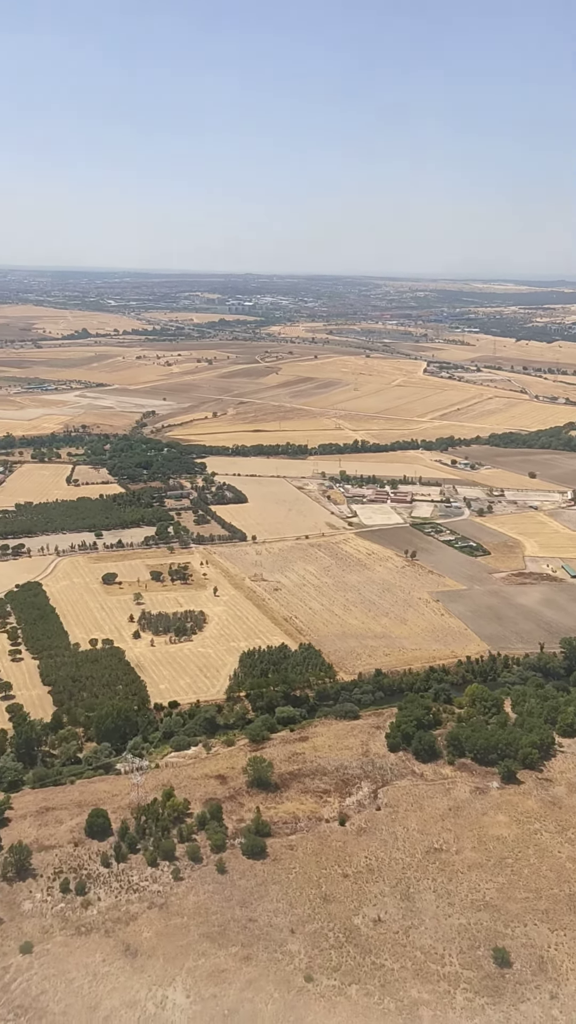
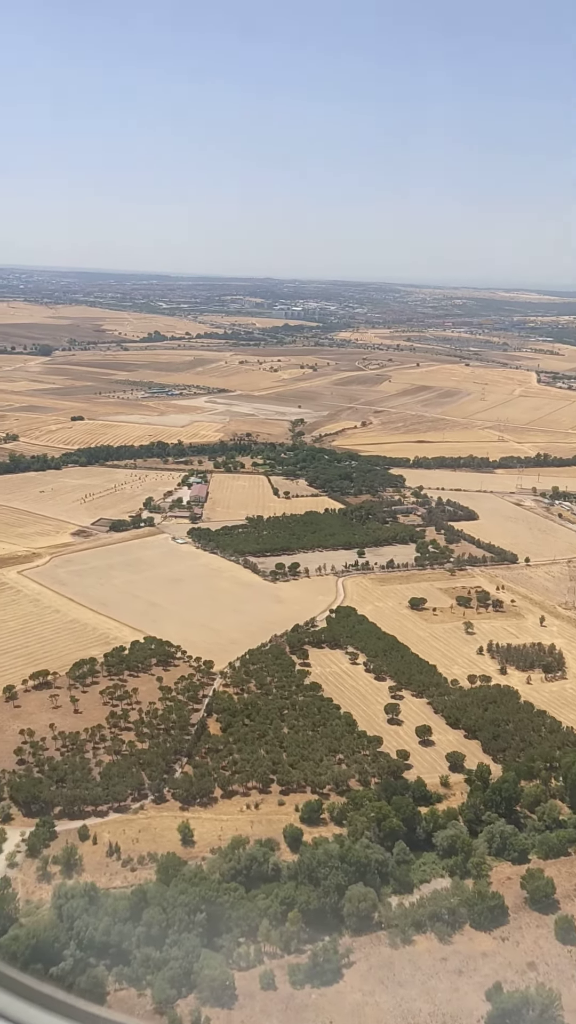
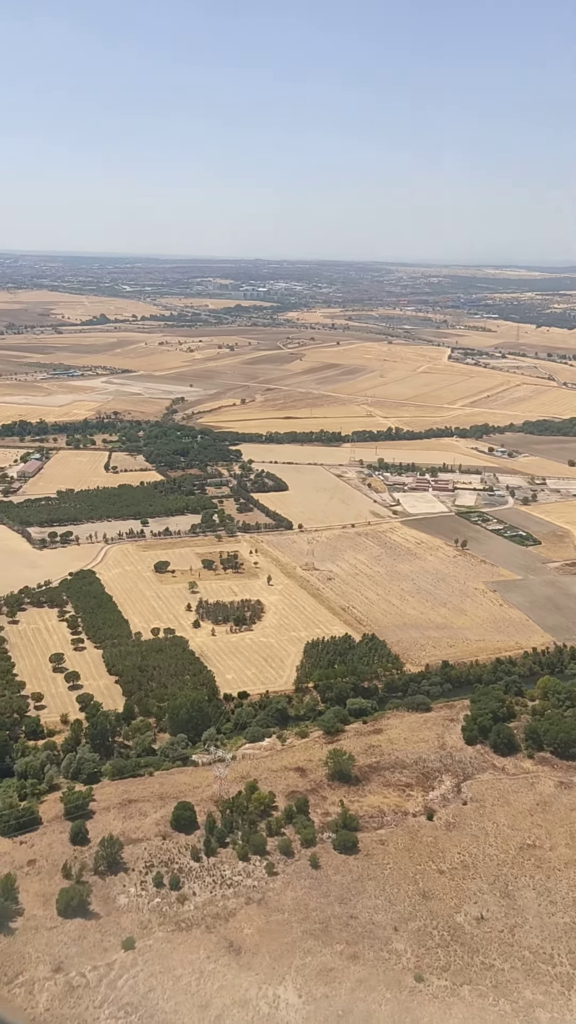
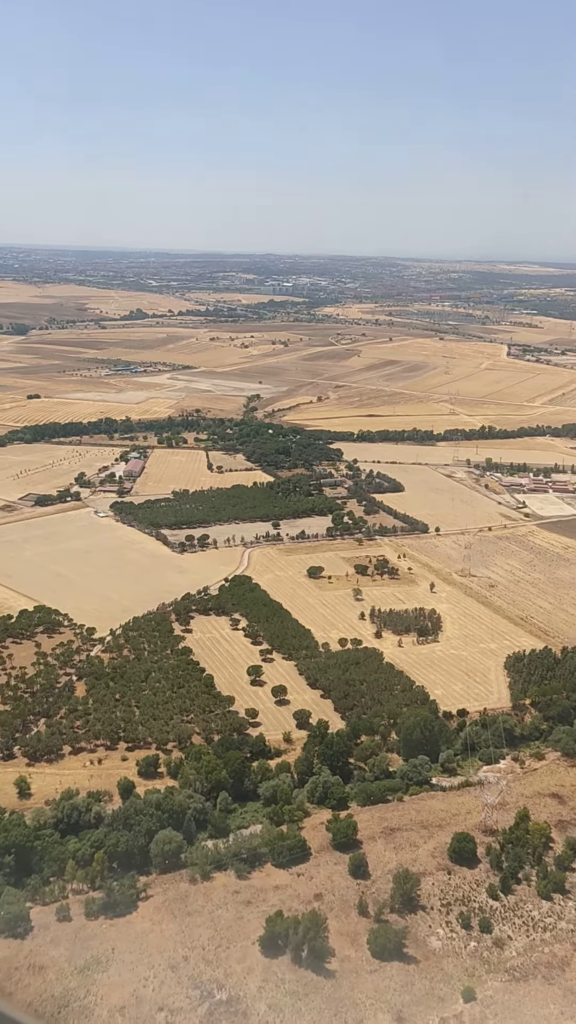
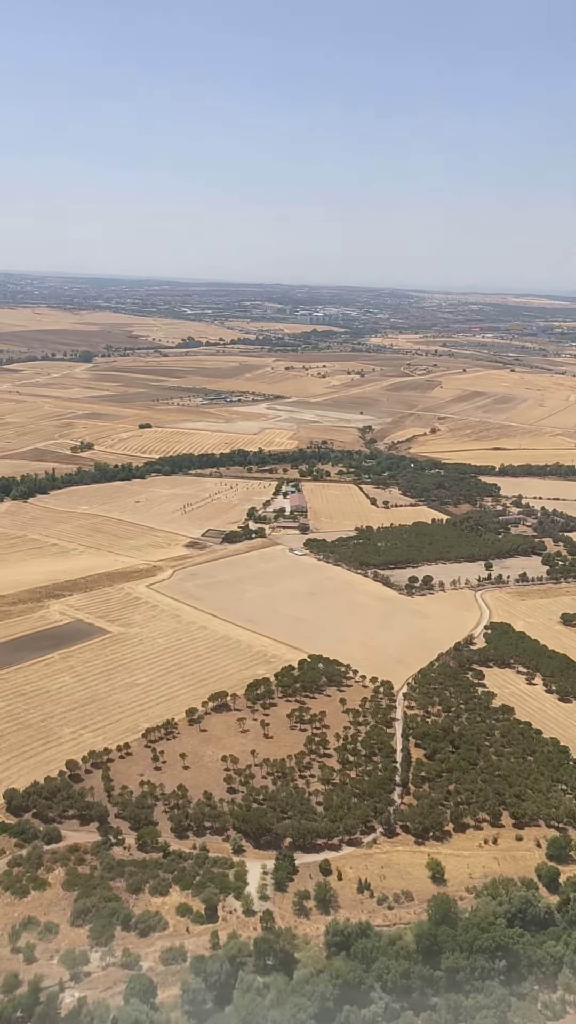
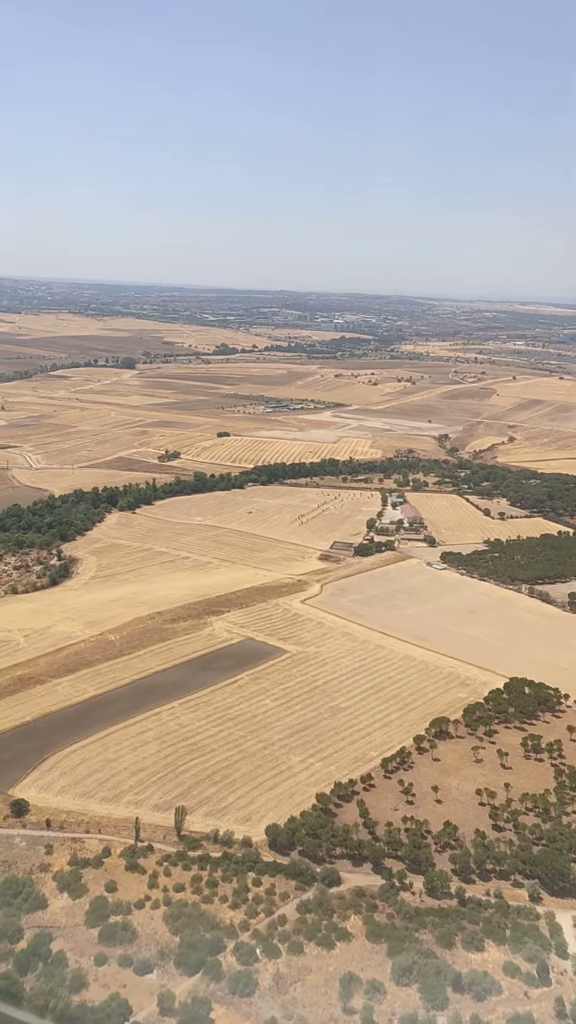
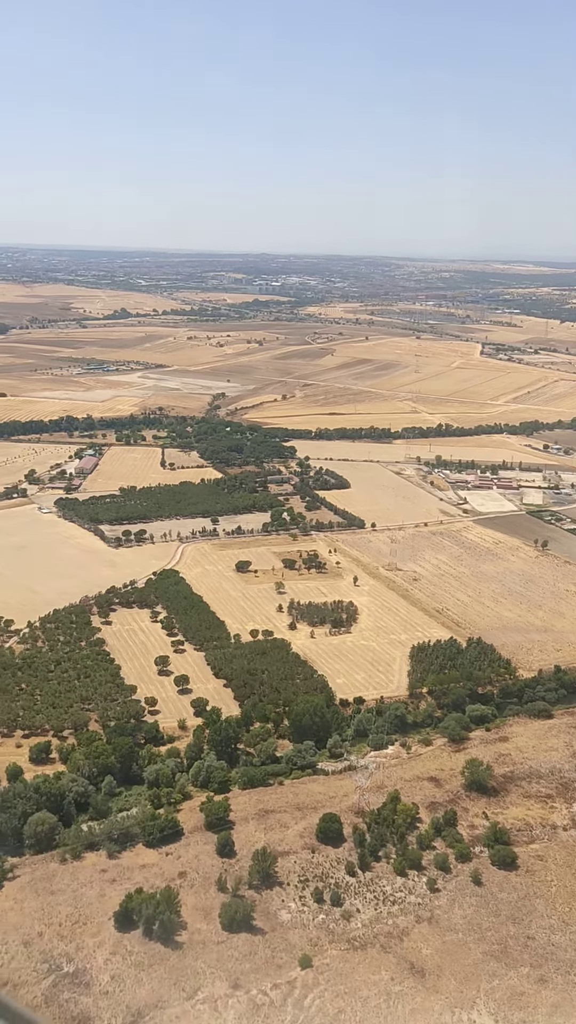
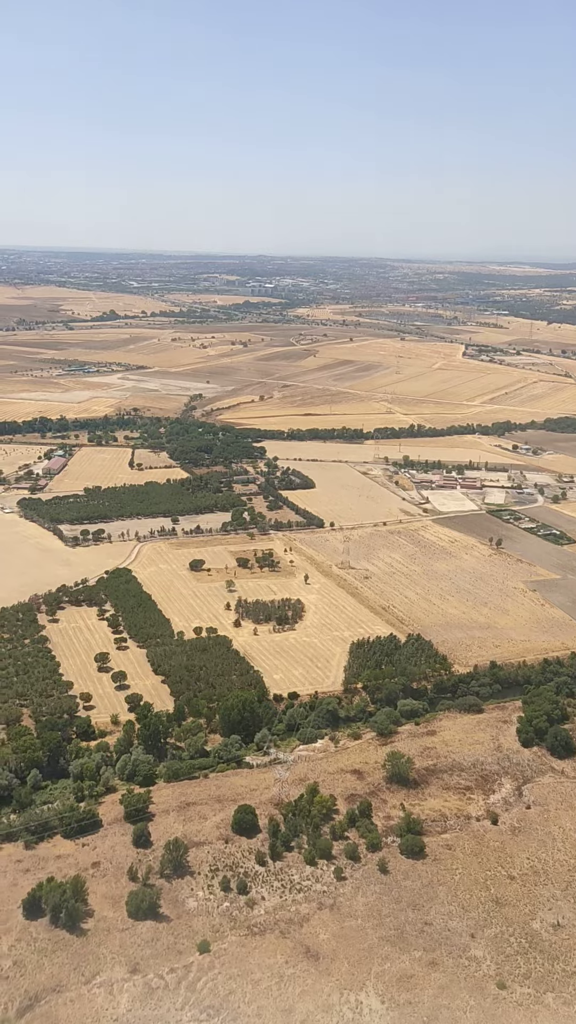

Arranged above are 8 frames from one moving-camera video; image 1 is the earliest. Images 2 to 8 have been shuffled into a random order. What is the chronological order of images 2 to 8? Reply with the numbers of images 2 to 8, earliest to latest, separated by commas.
3, 8, 7, 4, 2, 5, 6
